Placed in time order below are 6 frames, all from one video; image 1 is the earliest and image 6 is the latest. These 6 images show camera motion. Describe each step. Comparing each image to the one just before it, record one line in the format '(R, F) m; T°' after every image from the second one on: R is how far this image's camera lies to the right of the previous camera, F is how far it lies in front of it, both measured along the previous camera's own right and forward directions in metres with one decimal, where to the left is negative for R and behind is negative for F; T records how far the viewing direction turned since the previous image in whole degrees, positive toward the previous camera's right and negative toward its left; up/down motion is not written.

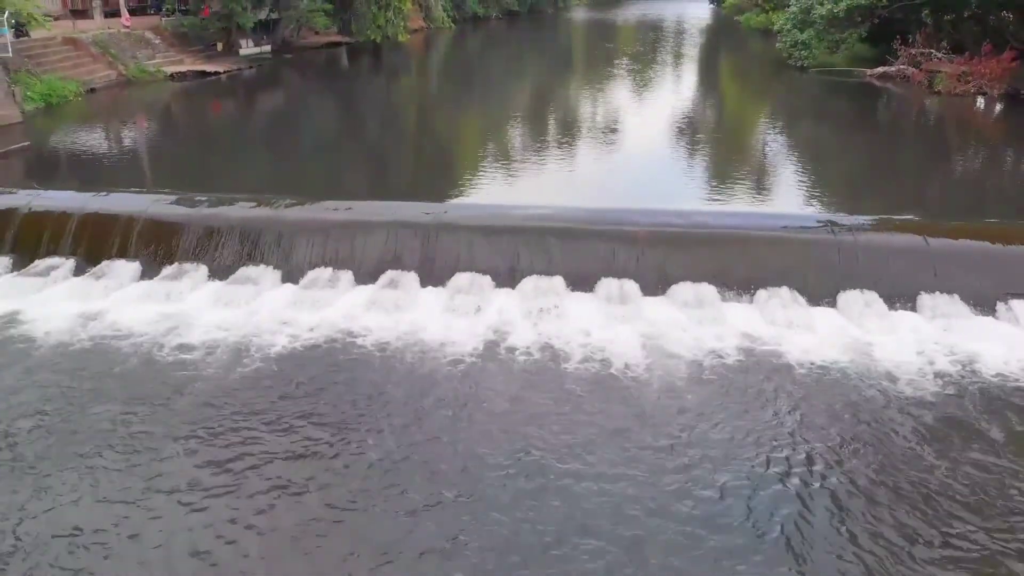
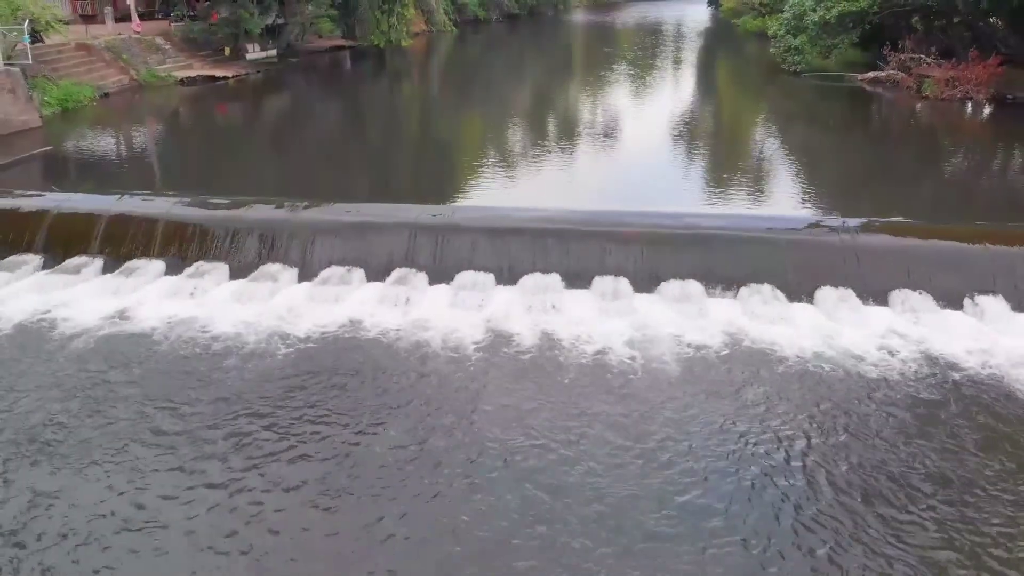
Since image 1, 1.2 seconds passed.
(0.0, -0.3) m; 0°
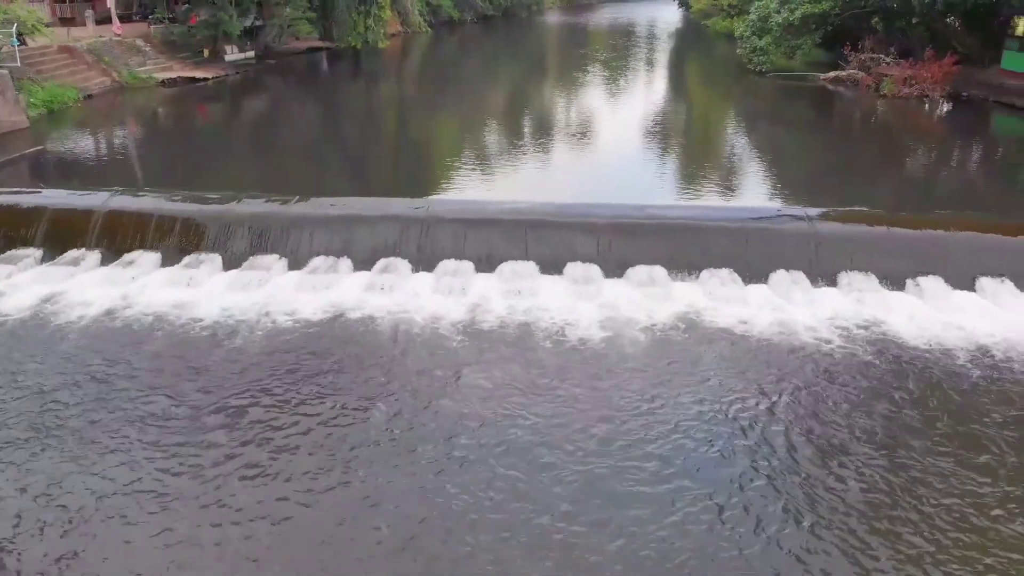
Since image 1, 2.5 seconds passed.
(0.0, -0.4) m; +2°
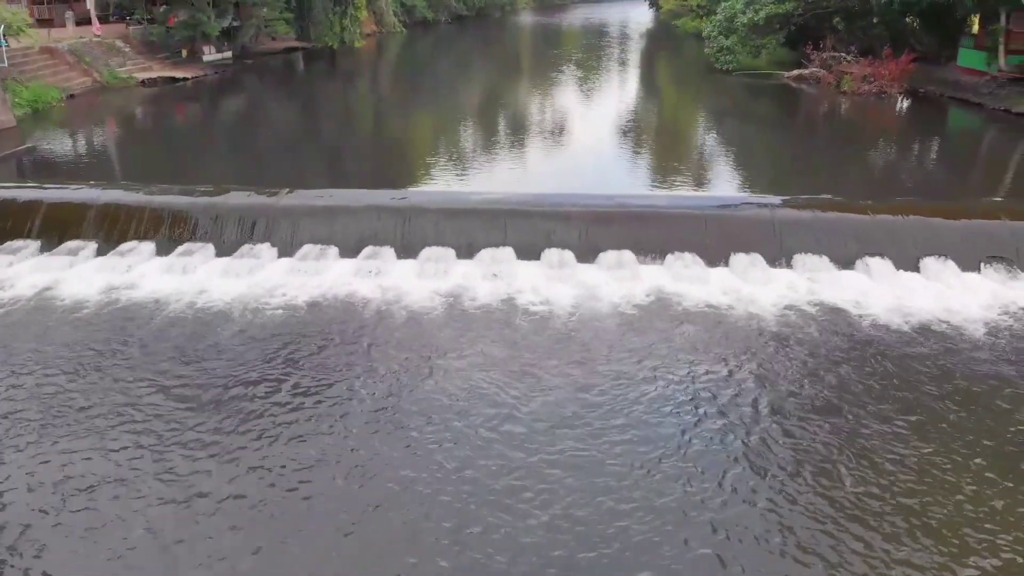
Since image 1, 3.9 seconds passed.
(0.0, -0.4) m; +2°
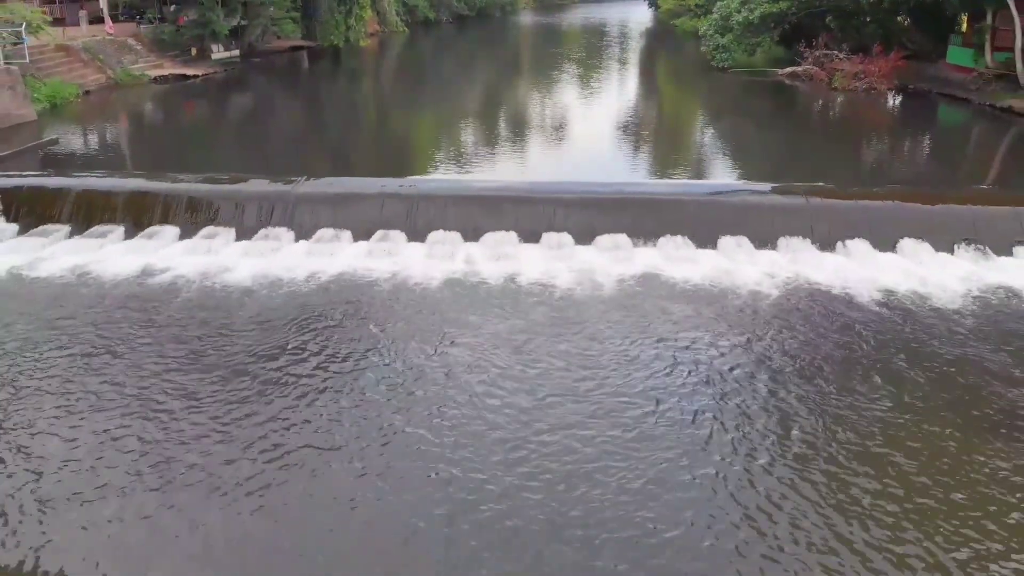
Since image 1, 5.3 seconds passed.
(0.0, -0.4) m; 0°
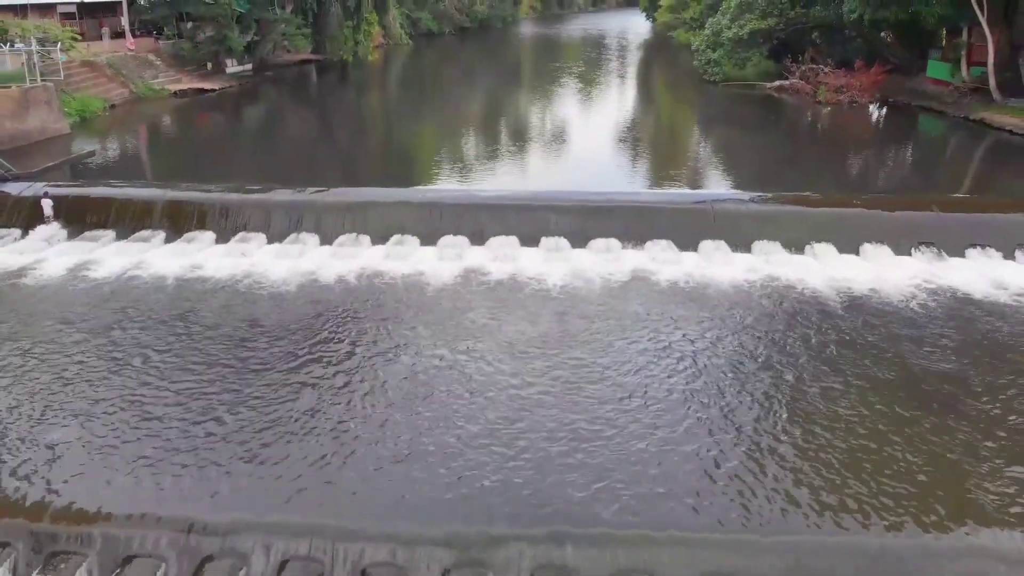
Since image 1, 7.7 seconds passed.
(0.0, -0.7) m; 0°
